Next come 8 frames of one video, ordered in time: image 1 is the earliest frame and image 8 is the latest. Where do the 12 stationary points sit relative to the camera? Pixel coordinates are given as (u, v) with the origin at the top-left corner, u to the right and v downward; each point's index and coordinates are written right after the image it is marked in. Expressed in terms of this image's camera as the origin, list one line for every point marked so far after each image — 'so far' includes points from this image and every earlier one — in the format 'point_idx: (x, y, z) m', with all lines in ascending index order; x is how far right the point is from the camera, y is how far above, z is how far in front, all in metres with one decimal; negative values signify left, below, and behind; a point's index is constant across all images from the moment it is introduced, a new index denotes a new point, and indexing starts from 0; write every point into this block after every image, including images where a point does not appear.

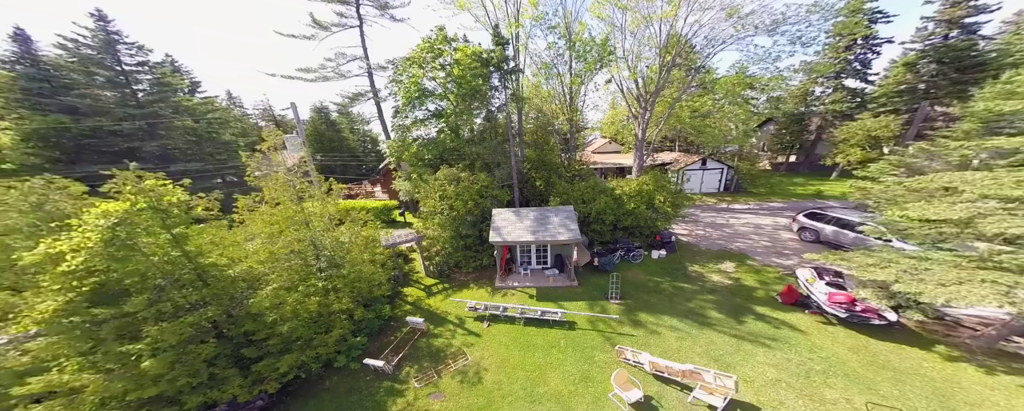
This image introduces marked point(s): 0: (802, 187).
0: (+20.6, +0.9, +16.9) m
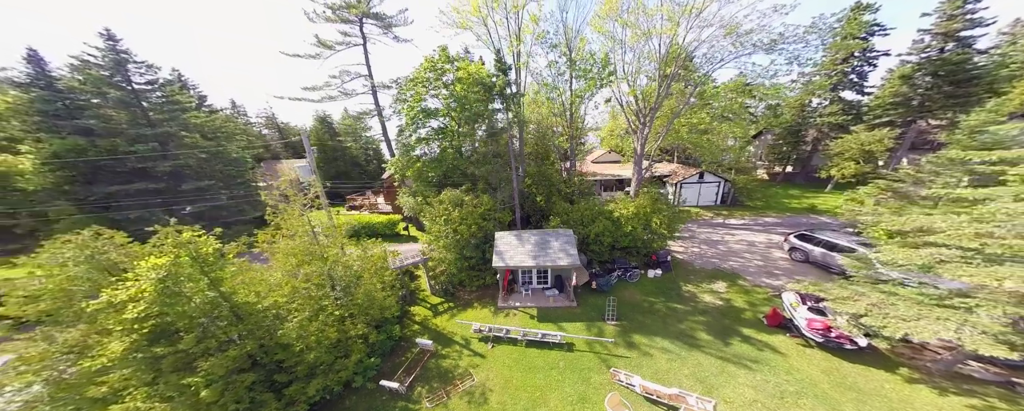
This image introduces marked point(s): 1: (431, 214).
0: (+20.6, 0.0, +17.3) m
1: (-3.7, -0.4, +11.2) m
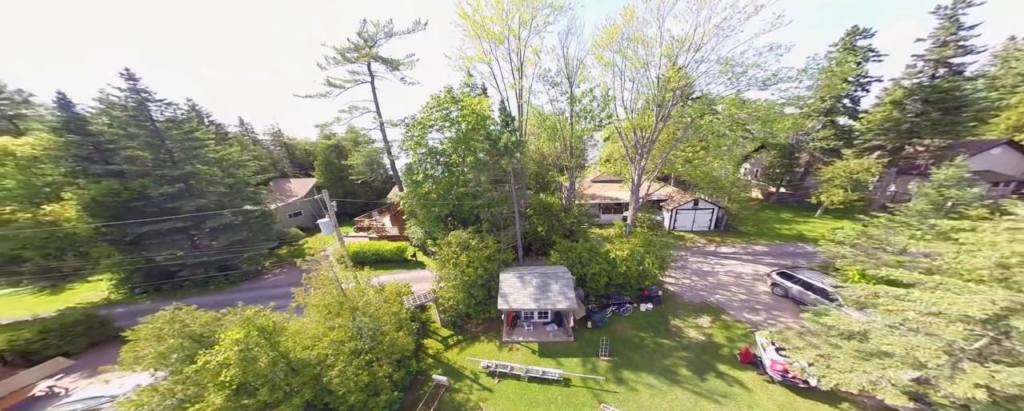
0: (+20.8, -1.7, +18.3) m
1: (-3.6, -2.4, +12.1) m
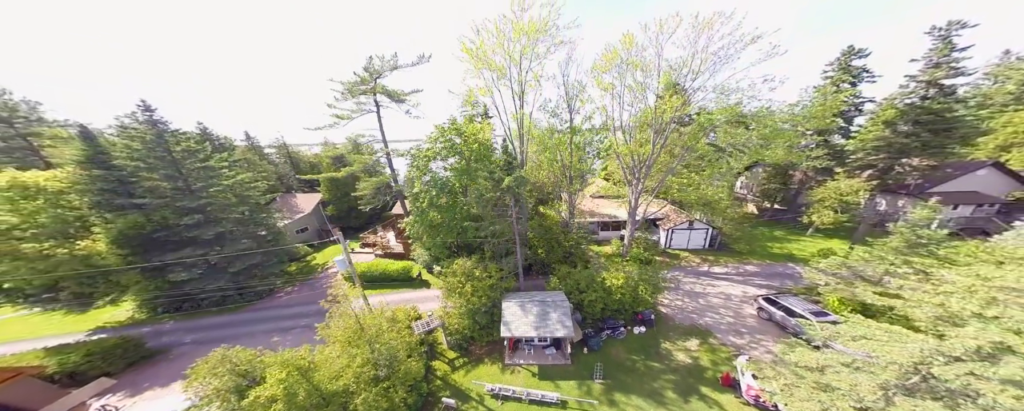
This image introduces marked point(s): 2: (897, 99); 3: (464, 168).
0: (+20.9, -3.2, +19.0) m
1: (-3.5, -4.1, +13.0) m
2: (+29.8, +8.3, +18.6) m
3: (-2.8, +2.0, +13.7) m
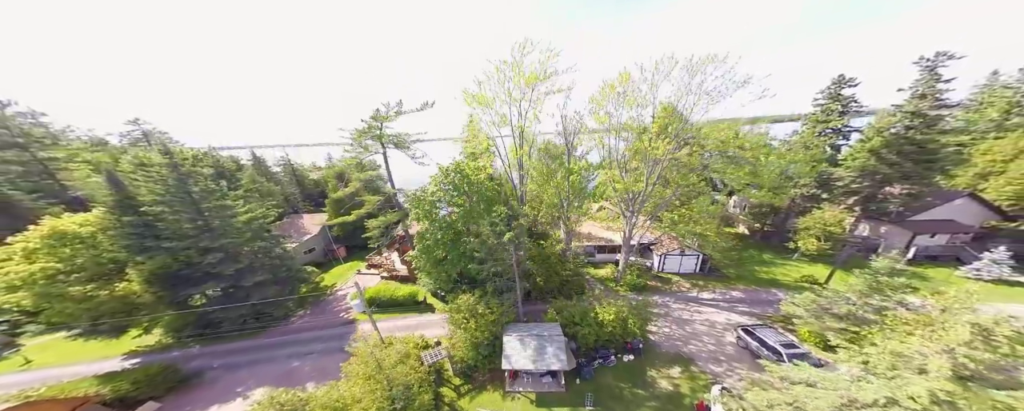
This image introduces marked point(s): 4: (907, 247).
0: (+20.9, -5.3, +20.1) m
1: (-3.5, -6.4, +14.1) m
2: (+29.8, +6.2, +19.3) m
3: (-2.9, -0.3, +14.7) m
4: (+32.6, -3.7, +20.0) m
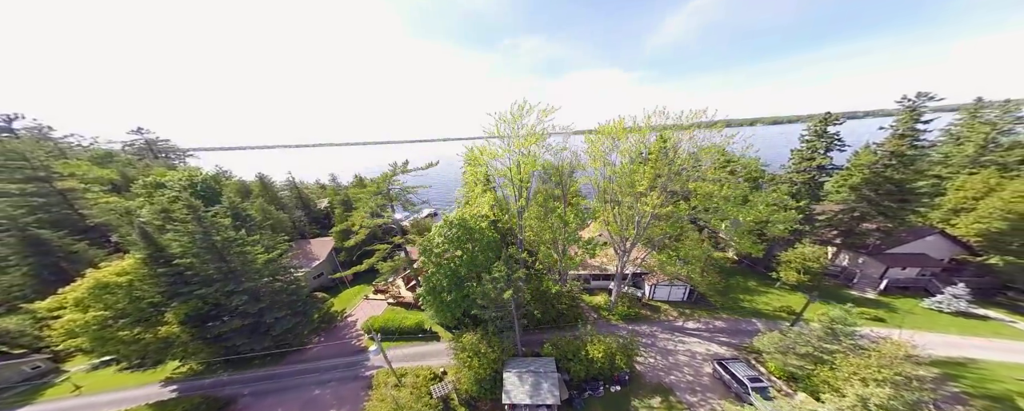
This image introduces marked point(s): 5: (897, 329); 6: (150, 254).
0: (+20.8, -8.1, +21.6) m
1: (-3.6, -9.5, +15.6) m
2: (+29.7, +3.3, +20.4) m
3: (-2.9, -3.3, +16.0) m
4: (+32.6, -6.6, +21.5) m
5: (+27.3, -8.6, +17.3) m
6: (-22.1, -3.0, +14.9) m
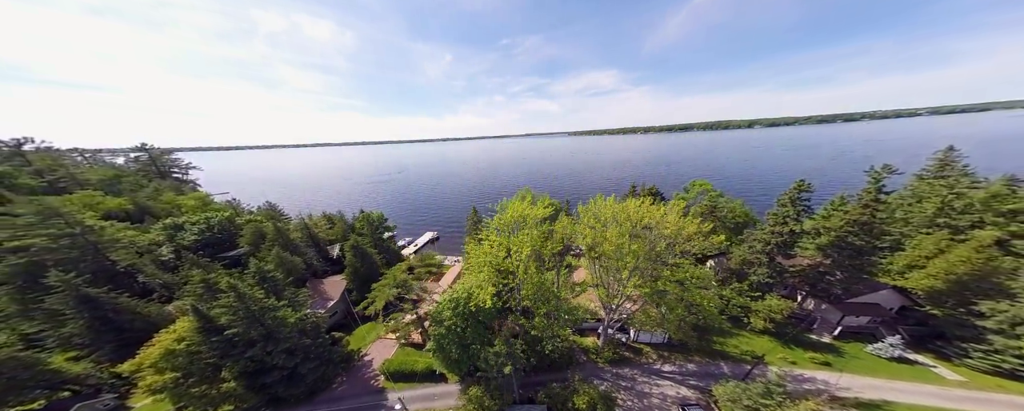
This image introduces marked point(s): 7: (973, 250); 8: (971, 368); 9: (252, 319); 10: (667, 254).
0: (+20.7, -13.4, +24.5) m
1: (-3.7, -15.1, +18.4) m
2: (+29.6, -2.1, +22.5) m
3: (-3.0, -8.9, +18.3) m
4: (+32.5, -11.8, +24.3) m
5: (+27.2, -14.2, +20.2) m
6: (-22.2, -8.6, +17.1) m
7: (+36.8, -3.3, +19.4) m
8: (+36.3, -12.6, +19.3) m
9: (-19.6, -8.4, +18.1) m
10: (+12.8, -3.3, +19.6) m
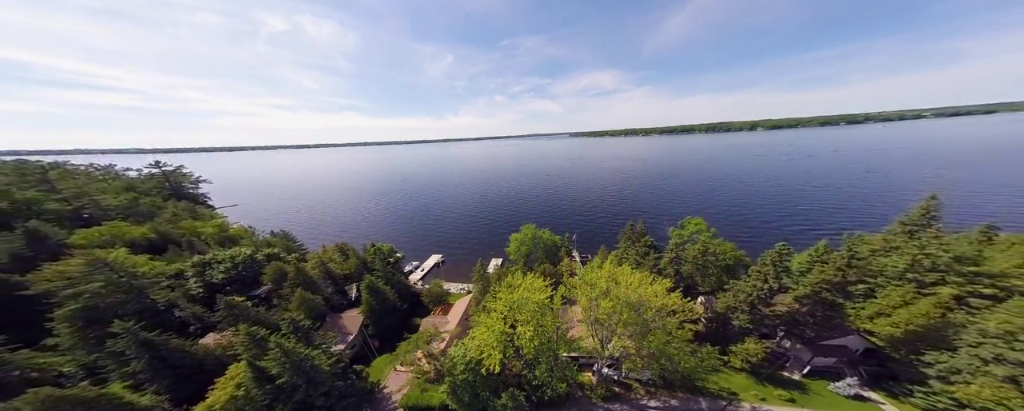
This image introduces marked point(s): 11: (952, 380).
0: (+21.1, -18.9, +27.4) m
1: (-3.3, -21.0, +21.5) m
2: (+30.0, -7.8, +24.6) m
3: (-2.6, -14.9, +20.9) m
4: (+32.9, -17.5, +27.1) m
5: (+27.6, -20.1, +23.2) m
6: (-21.7, -14.6, +19.7) m
7: (+37.2, -9.2, +21.6) m
8: (+36.7, -18.5, +22.2) m
9: (-19.2, -14.3, +20.7) m
10: (+13.3, -9.3, +21.8) m
11: (+35.7, -14.6, +19.7) m
